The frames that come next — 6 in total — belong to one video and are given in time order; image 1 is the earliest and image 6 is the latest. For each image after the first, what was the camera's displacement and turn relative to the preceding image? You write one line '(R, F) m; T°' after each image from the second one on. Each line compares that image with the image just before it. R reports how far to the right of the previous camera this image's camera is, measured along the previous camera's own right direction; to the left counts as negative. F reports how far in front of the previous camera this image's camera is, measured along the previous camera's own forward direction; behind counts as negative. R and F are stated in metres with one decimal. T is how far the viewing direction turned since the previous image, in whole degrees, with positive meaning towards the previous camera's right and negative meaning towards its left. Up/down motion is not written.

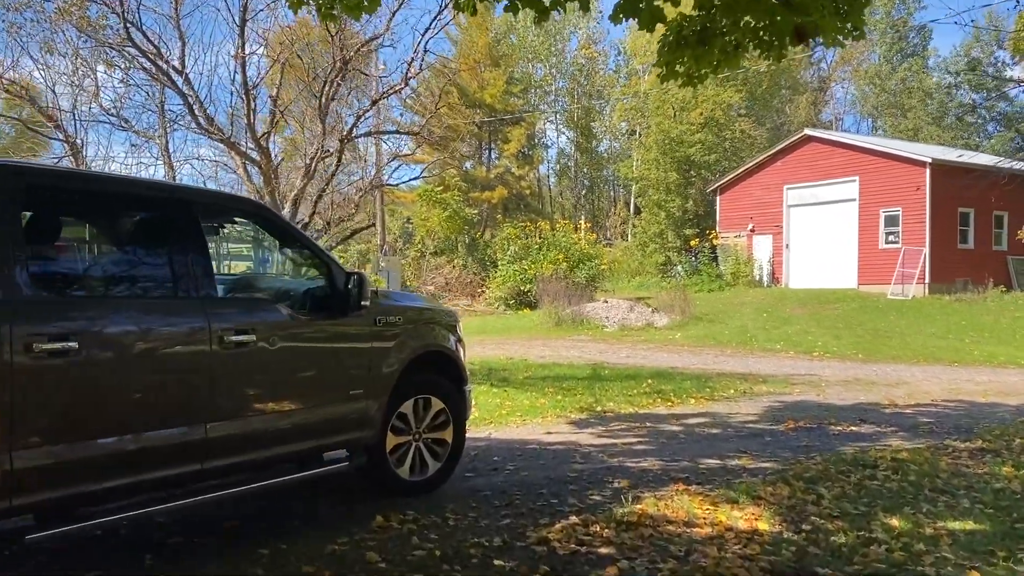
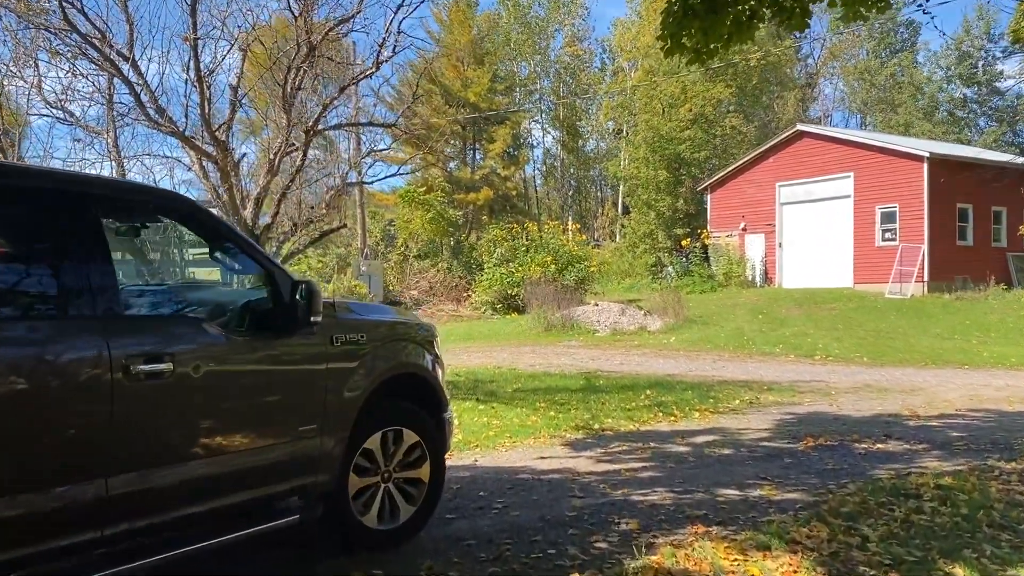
(0.0, +0.8) m; +1°
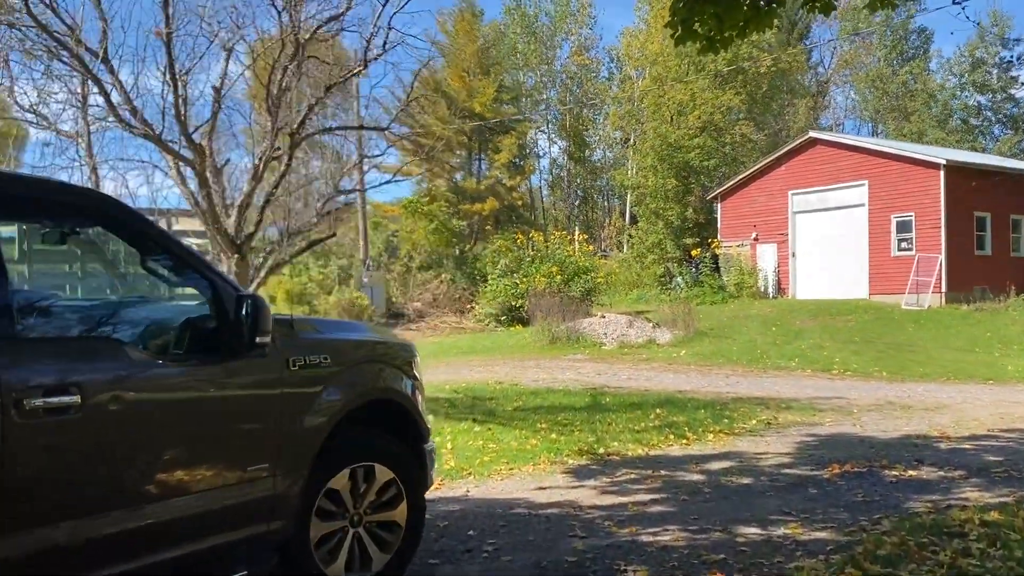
(+0.1, +0.6) m; -1°
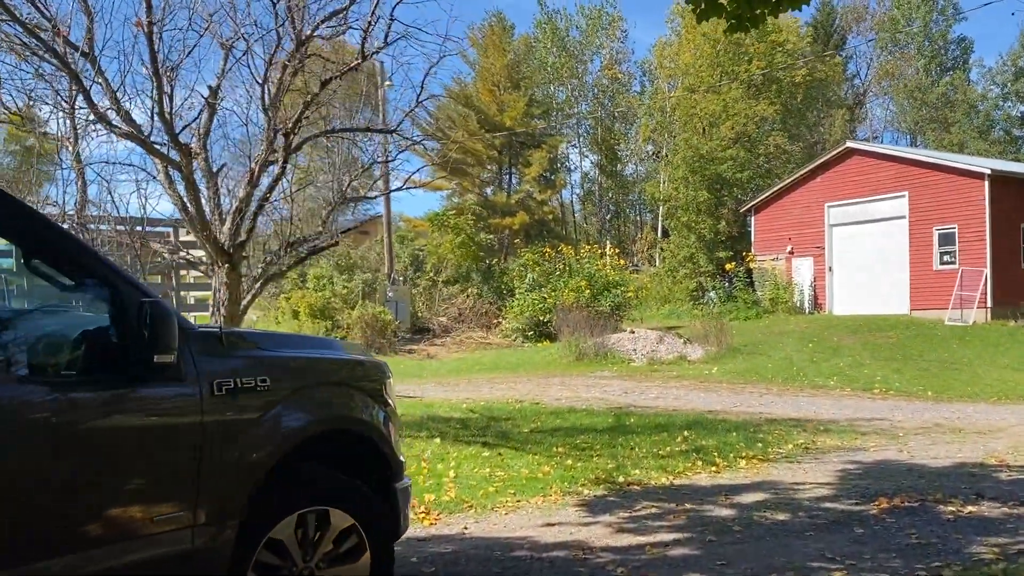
(+0.2, +0.7) m; -2°
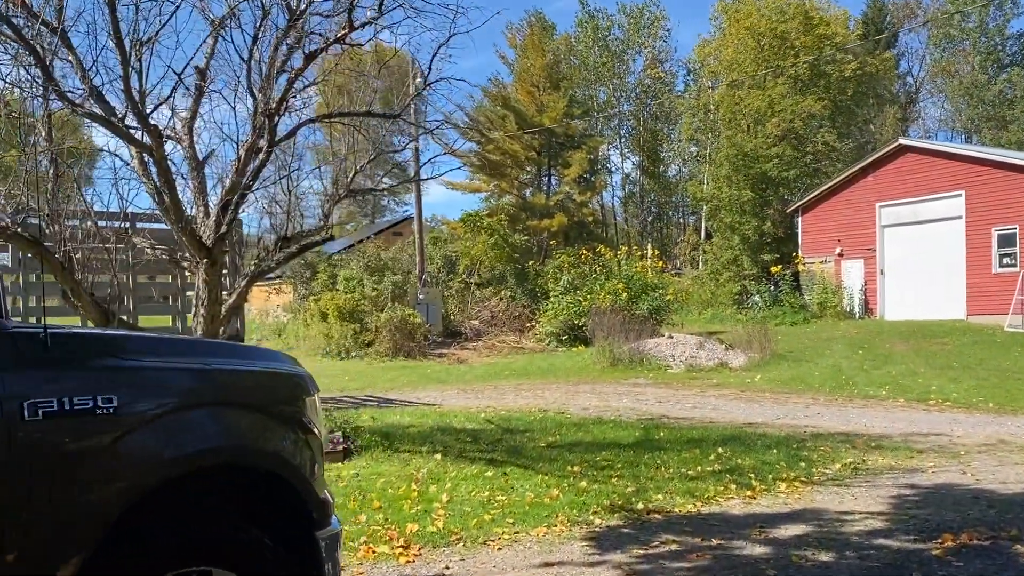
(+0.2, +0.8) m; -3°
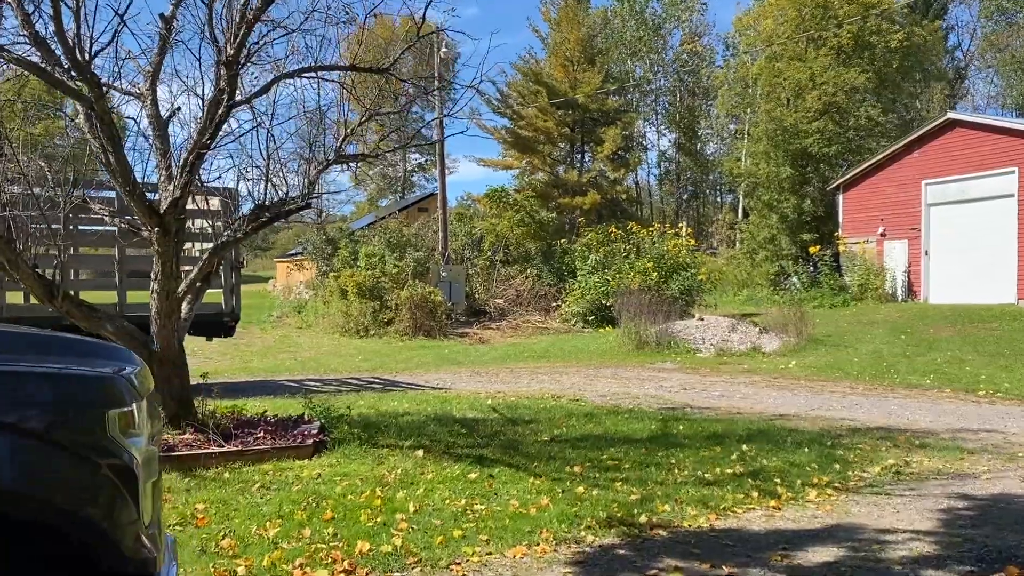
(+0.3, +0.8) m; -2°
